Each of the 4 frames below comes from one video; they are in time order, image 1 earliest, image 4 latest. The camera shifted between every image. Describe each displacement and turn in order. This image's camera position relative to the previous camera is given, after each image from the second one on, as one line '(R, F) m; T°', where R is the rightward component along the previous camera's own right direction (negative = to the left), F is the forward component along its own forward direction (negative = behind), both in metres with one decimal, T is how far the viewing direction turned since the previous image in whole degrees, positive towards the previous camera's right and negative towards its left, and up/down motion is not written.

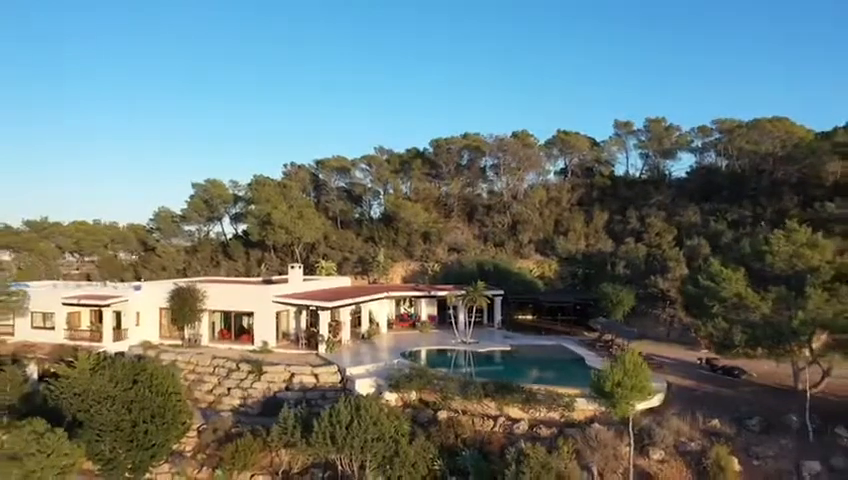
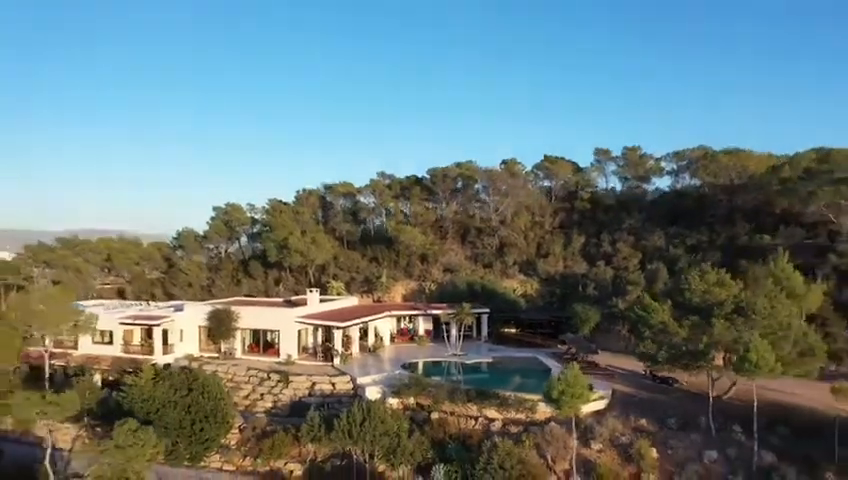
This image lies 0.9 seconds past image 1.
(+0.1, -4.5) m; 0°
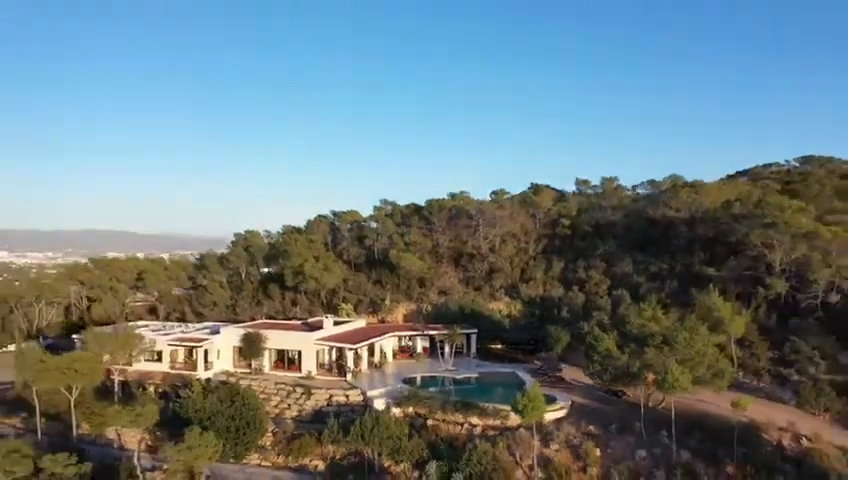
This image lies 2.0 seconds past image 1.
(+0.1, -5.4) m; 0°
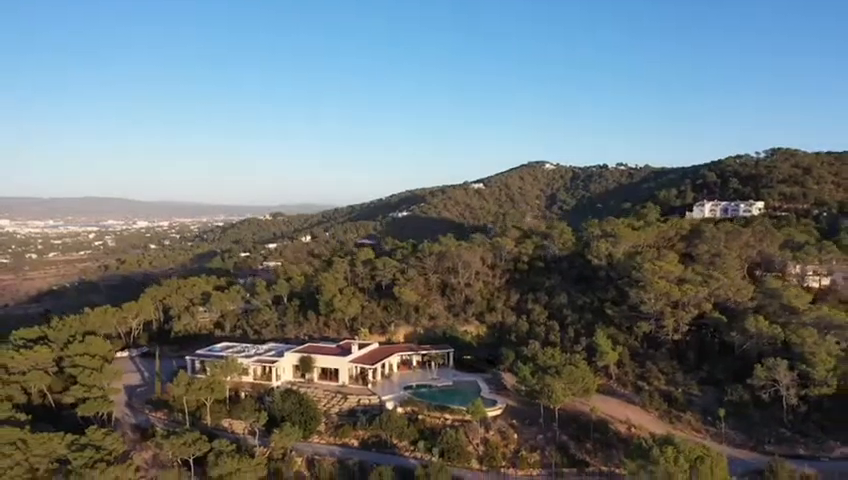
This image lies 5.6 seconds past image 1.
(+0.4, -17.2) m; 0°
